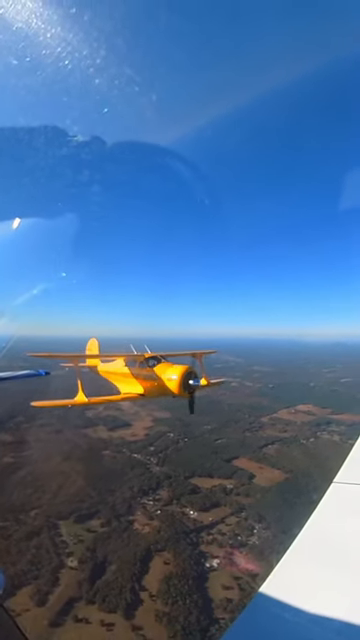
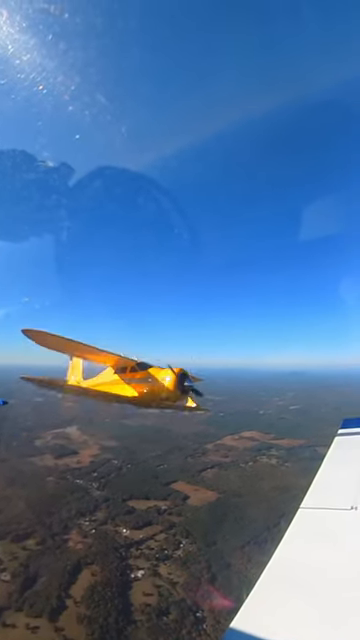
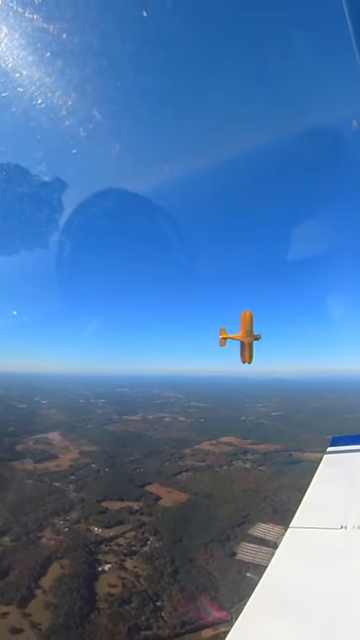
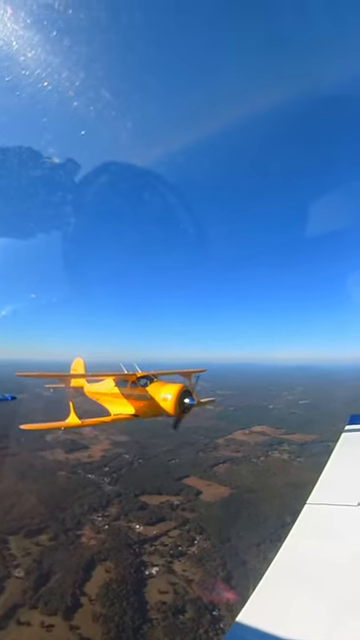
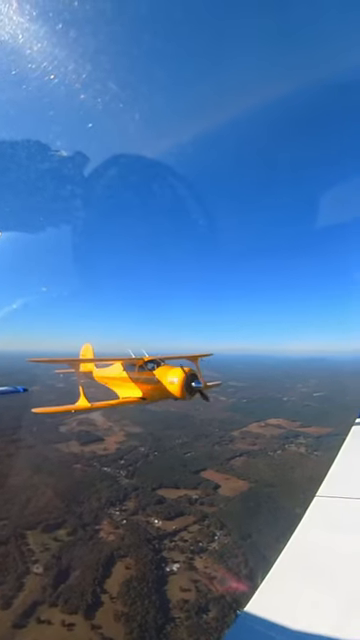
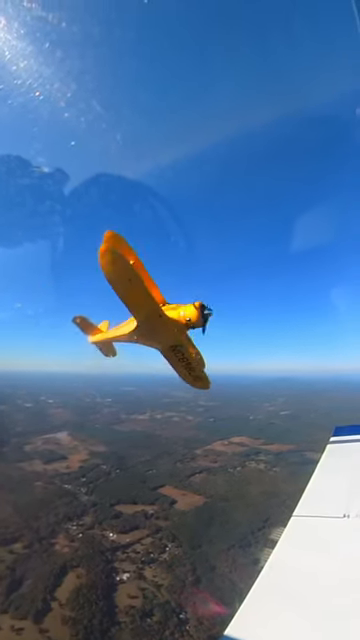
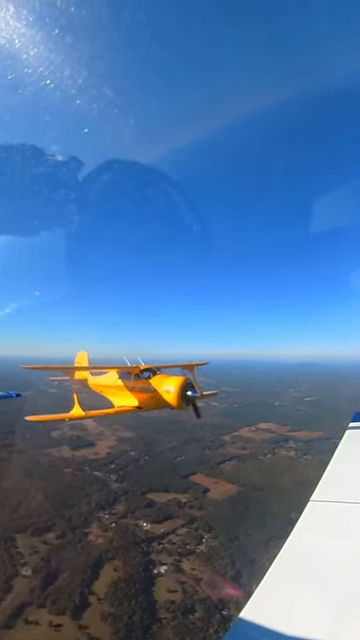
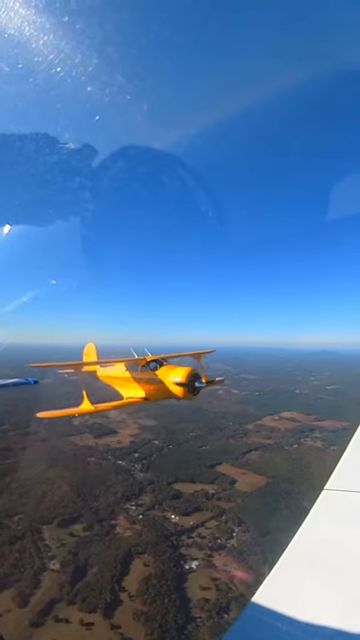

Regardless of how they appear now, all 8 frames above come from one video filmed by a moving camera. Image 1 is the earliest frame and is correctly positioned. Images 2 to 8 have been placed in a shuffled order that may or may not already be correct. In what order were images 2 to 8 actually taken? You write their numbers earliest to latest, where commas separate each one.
8, 5, 7, 4, 2, 6, 3
